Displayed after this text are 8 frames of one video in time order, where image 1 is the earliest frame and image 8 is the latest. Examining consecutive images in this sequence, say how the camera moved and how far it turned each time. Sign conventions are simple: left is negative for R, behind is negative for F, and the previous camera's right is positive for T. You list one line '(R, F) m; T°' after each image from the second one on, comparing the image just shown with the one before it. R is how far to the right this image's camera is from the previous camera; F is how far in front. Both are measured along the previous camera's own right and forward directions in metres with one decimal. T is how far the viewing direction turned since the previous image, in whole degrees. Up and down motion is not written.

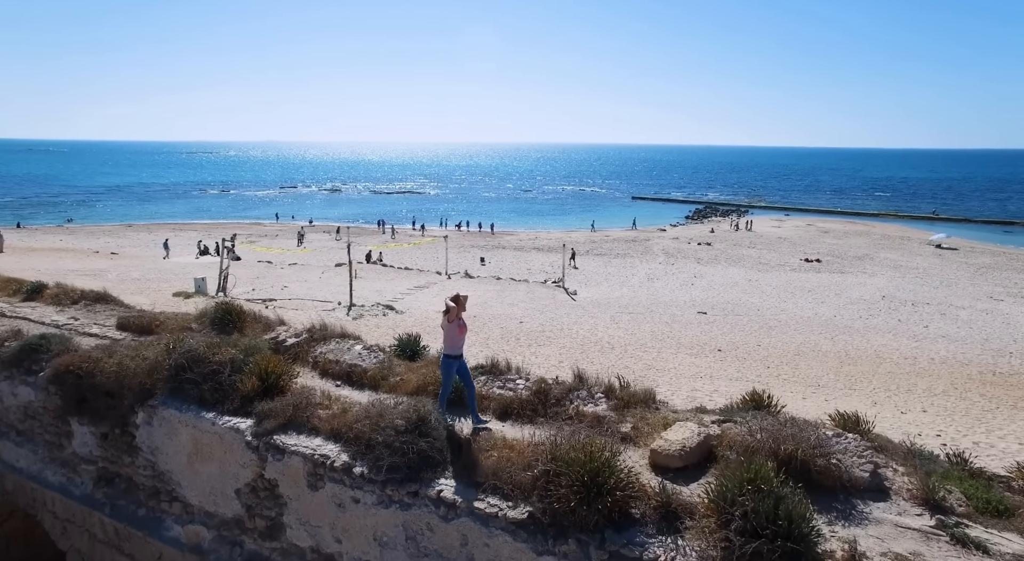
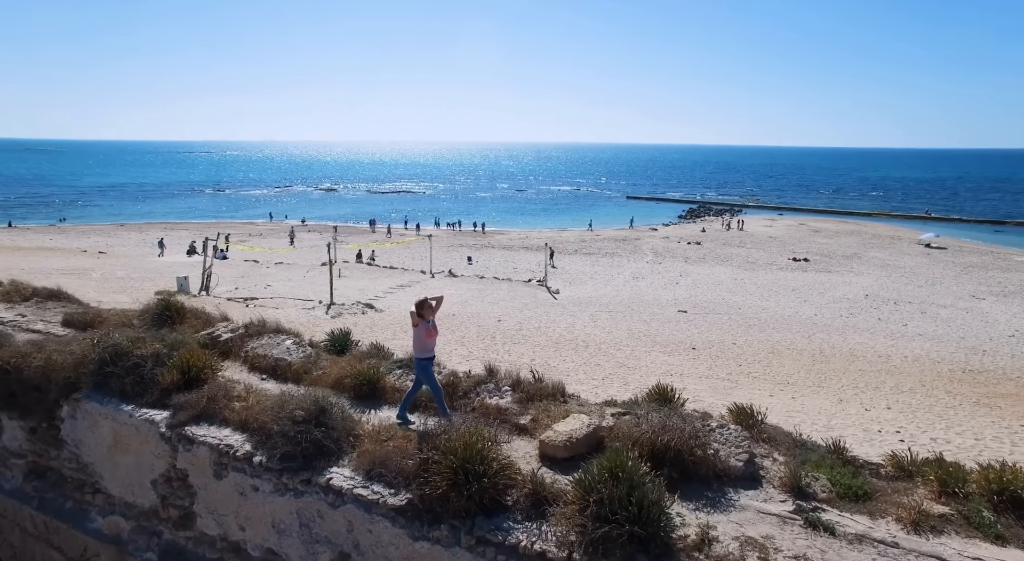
(+1.0, -0.2) m; 0°
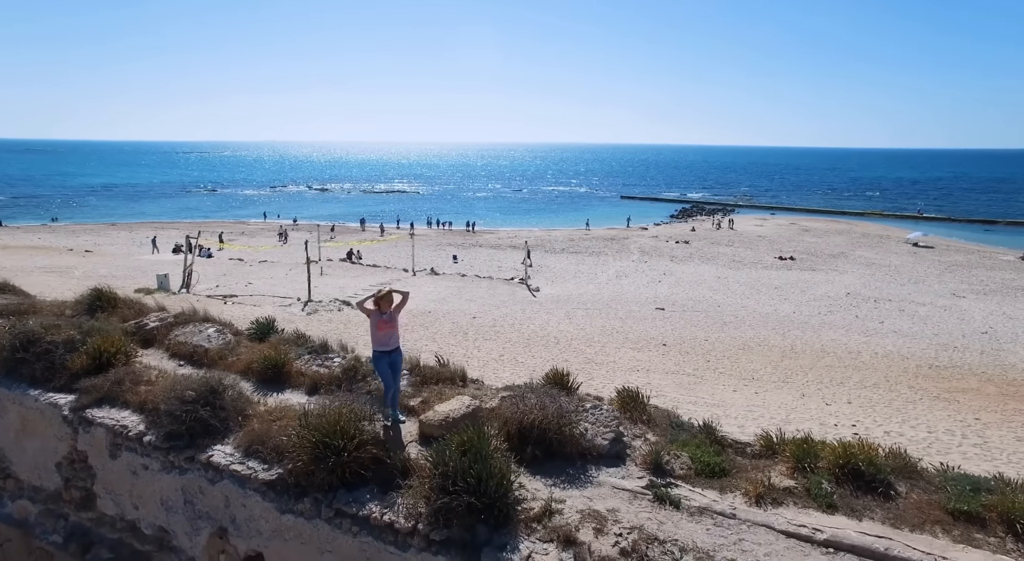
(+1.1, -0.2) m; 0°
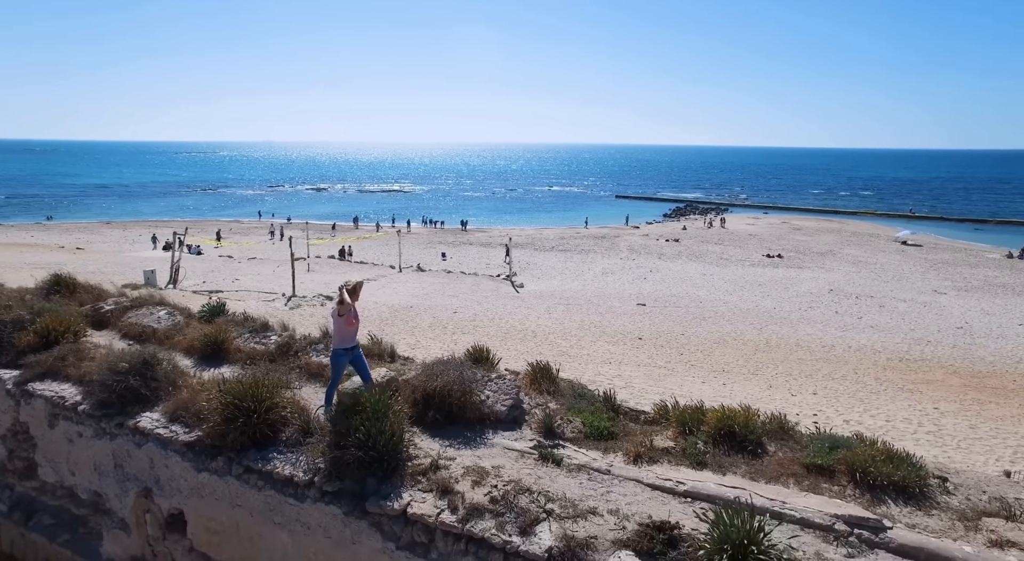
(+0.9, -0.4) m; 0°
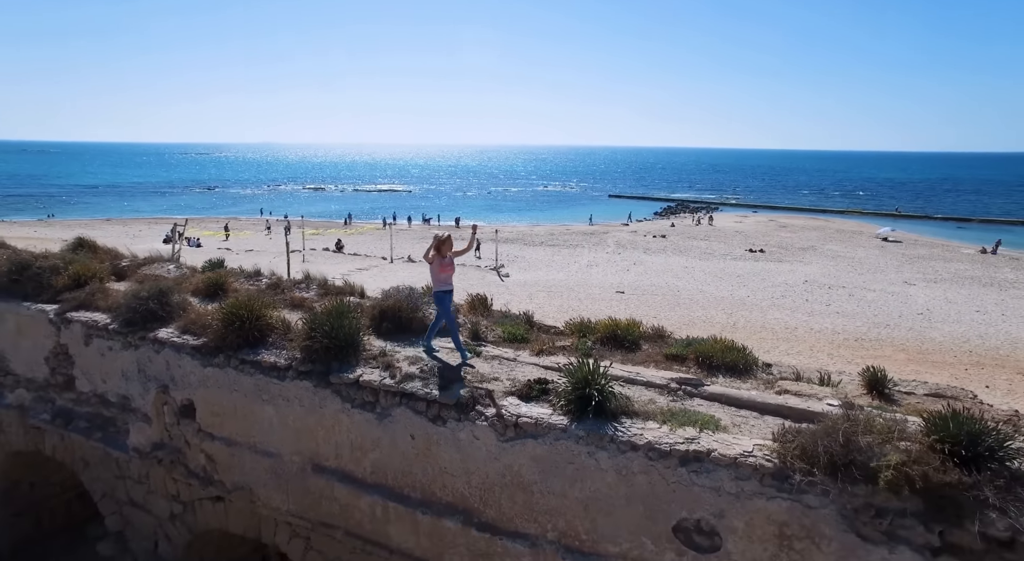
(+0.7, -1.5) m; 0°
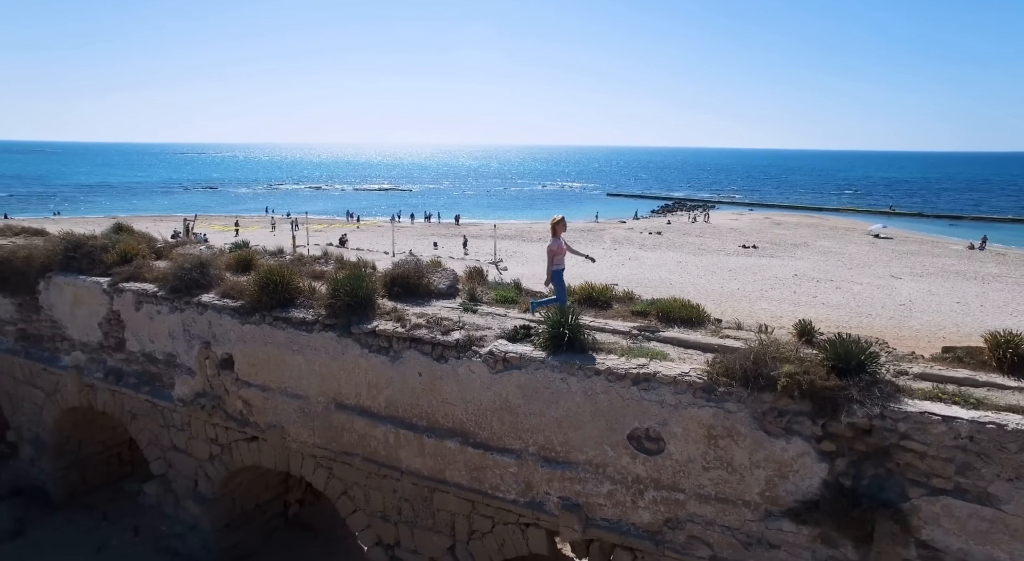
(+0.1, -1.2) m; 0°
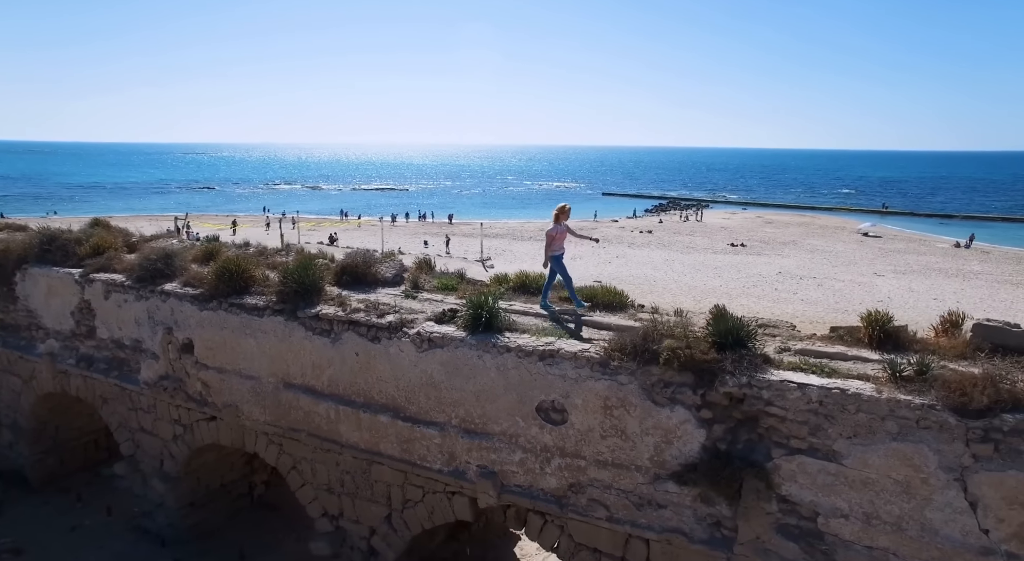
(+0.9, -0.6) m; 0°
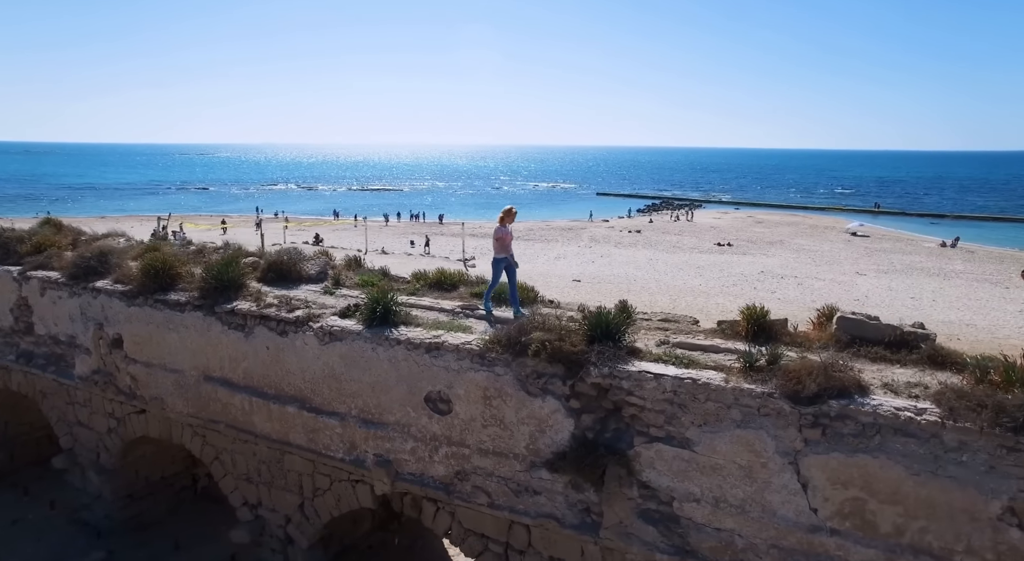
(+1.2, -0.2) m; 0°
